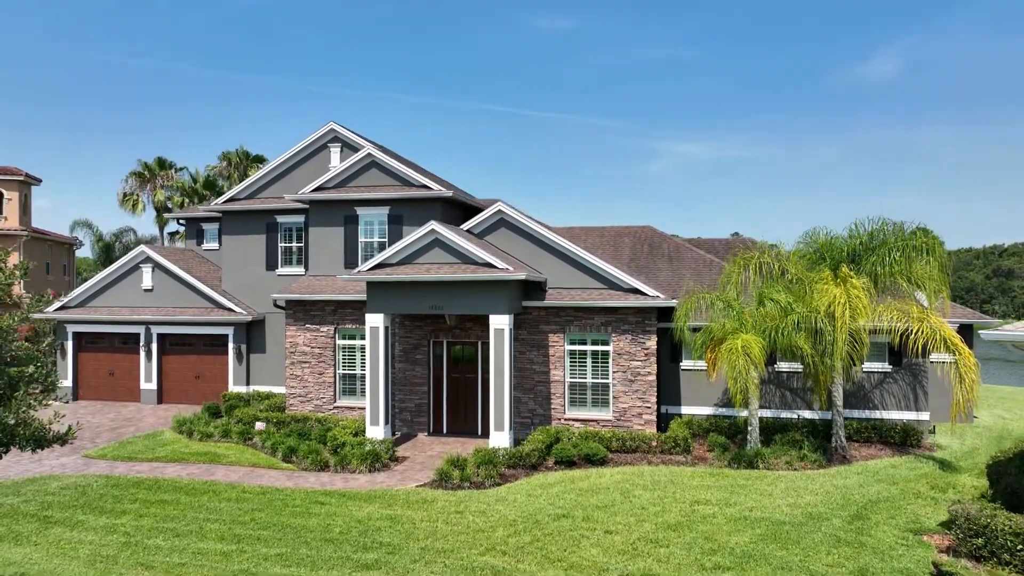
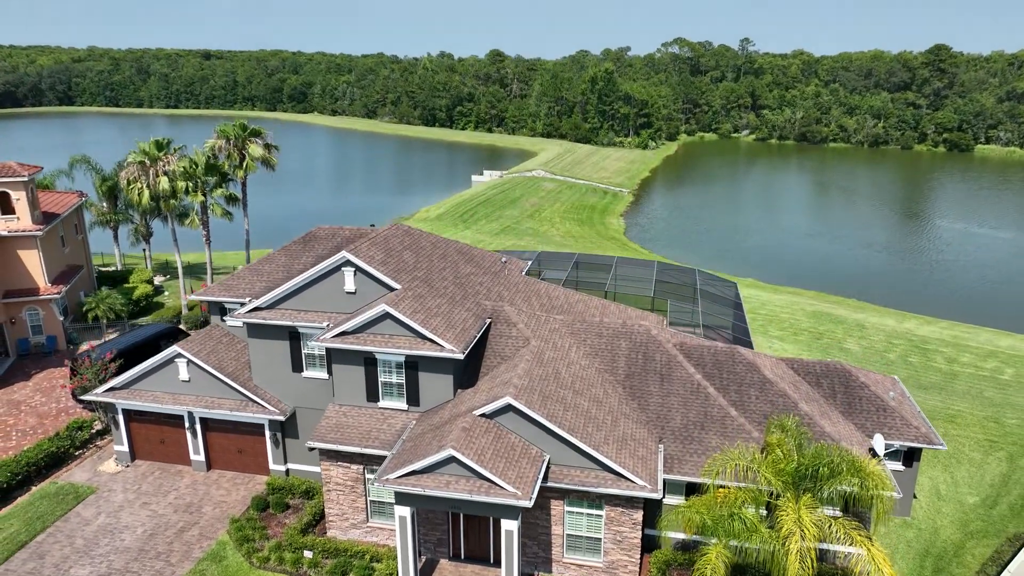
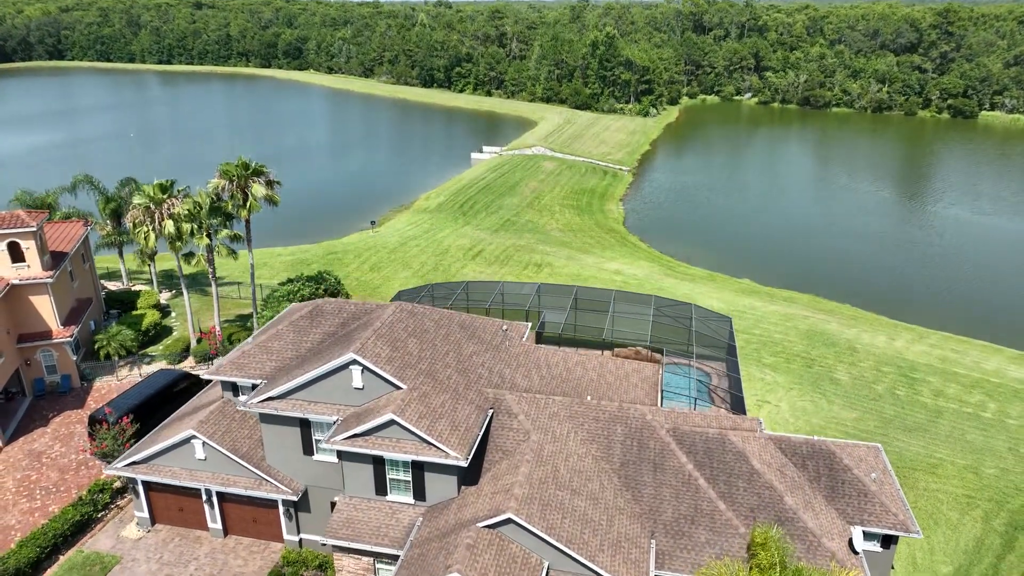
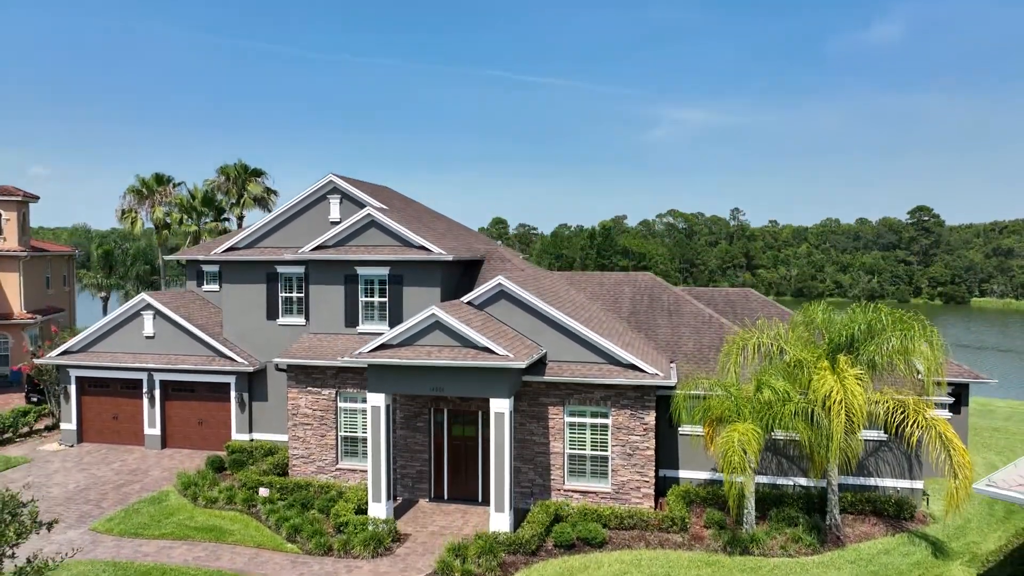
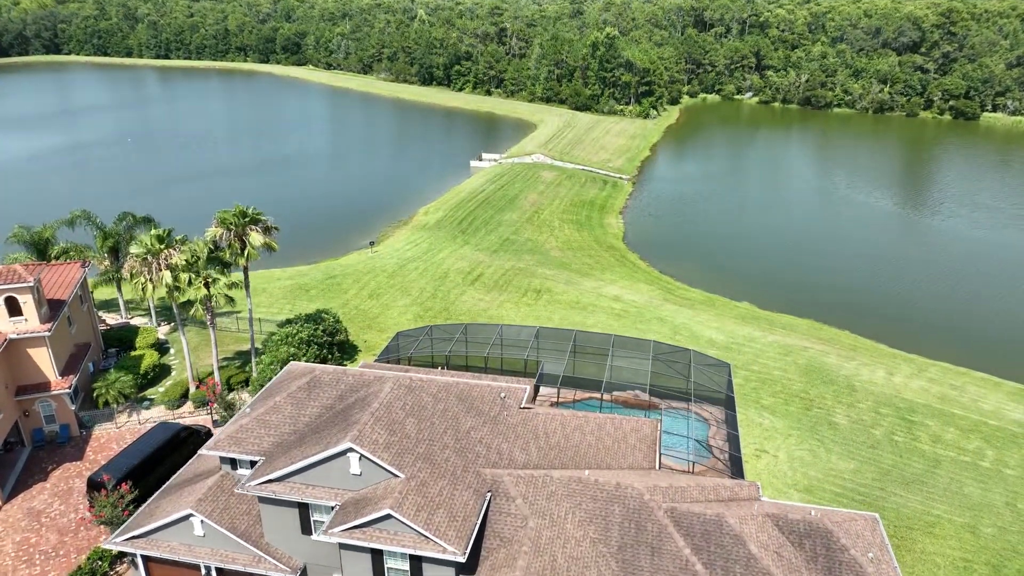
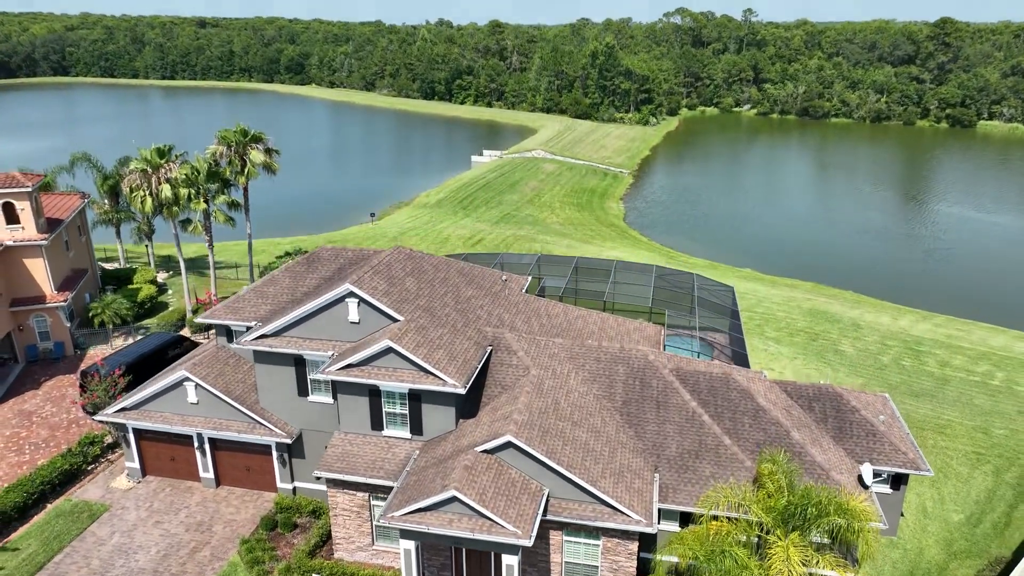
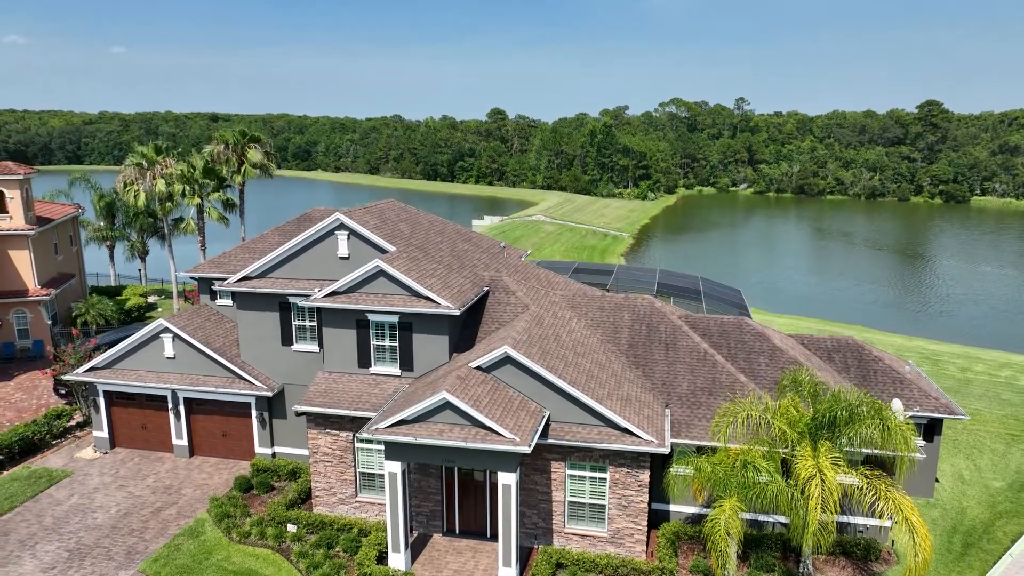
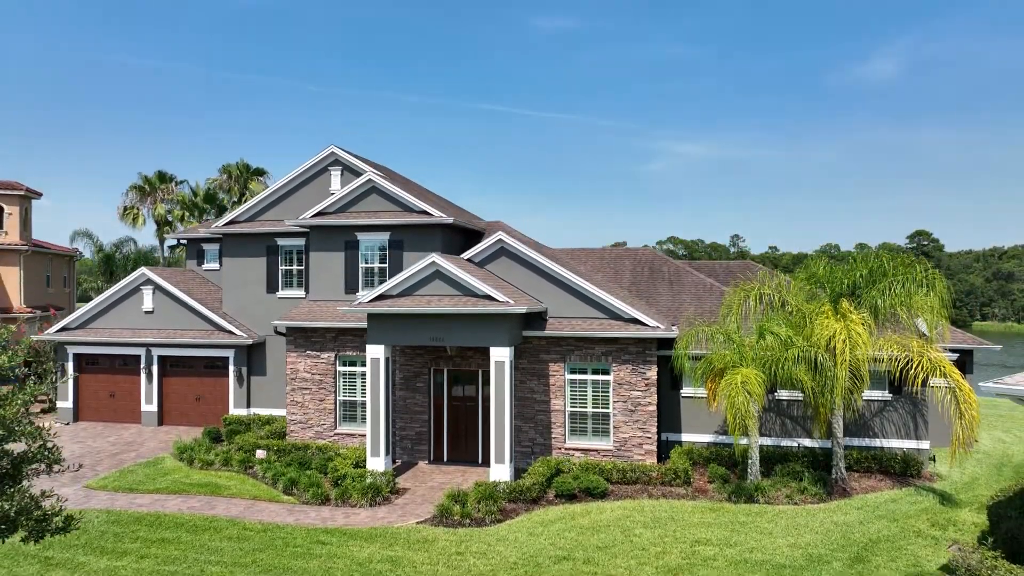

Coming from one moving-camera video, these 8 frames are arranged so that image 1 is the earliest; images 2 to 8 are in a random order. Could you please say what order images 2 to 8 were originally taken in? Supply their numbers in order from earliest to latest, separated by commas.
8, 4, 7, 2, 6, 3, 5
